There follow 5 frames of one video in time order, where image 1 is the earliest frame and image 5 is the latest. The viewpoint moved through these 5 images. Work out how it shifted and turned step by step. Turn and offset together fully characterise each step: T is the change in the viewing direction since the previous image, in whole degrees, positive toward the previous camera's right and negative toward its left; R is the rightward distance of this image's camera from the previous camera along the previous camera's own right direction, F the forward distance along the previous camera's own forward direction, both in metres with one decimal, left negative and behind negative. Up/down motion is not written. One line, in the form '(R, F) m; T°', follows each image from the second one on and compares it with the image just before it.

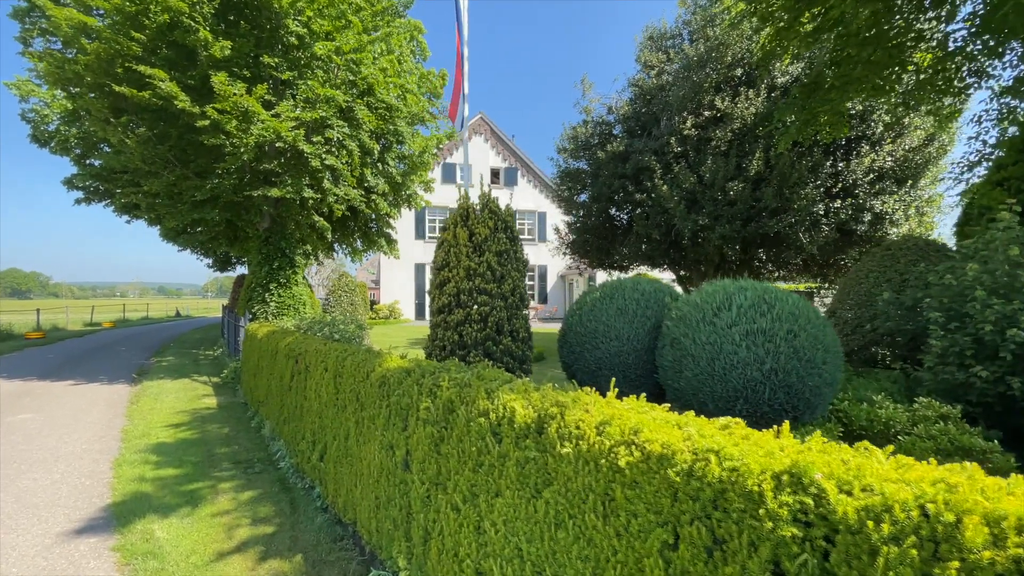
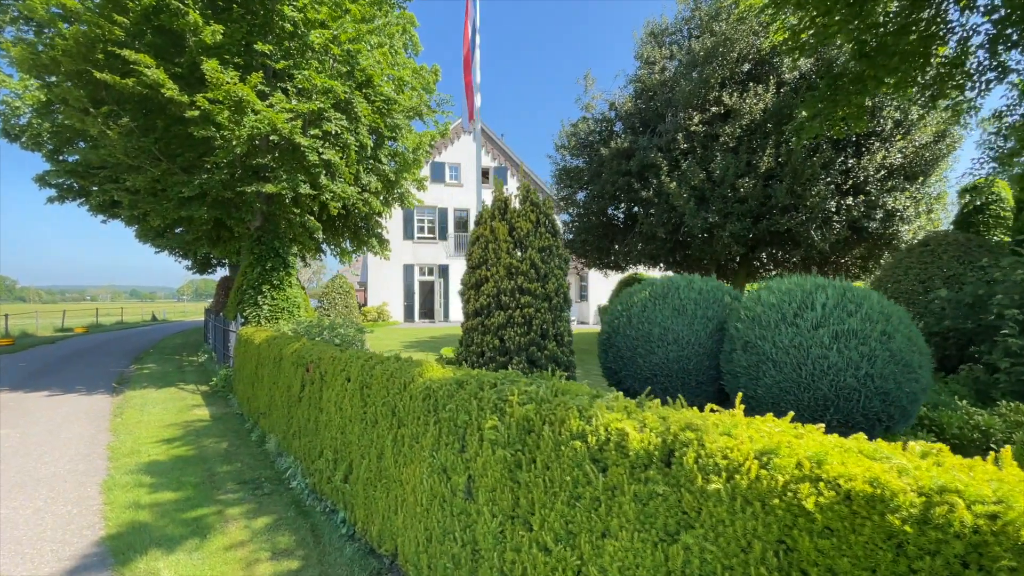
(-0.5, +0.4) m; +2°
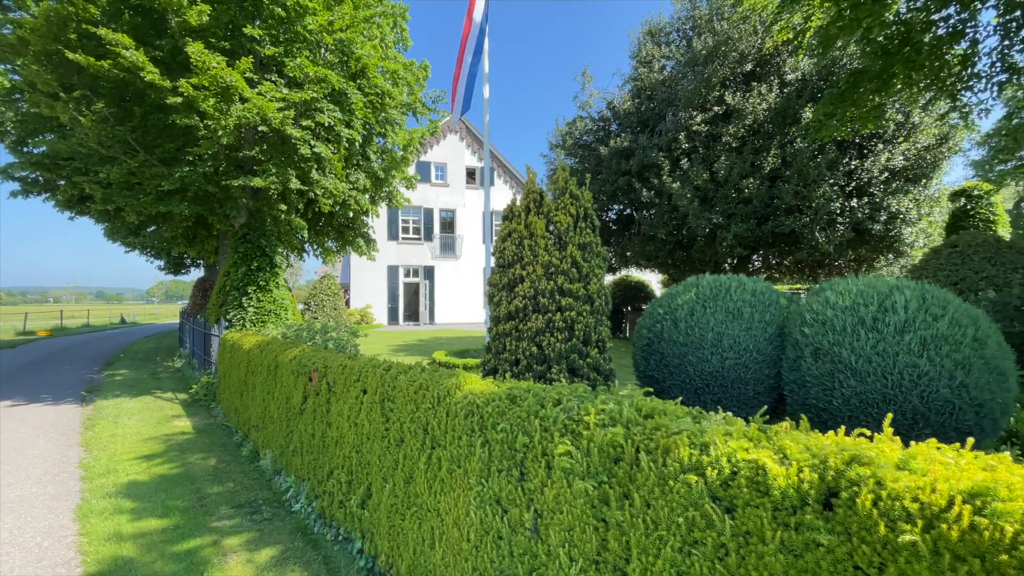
(-0.4, +0.4) m; +2°
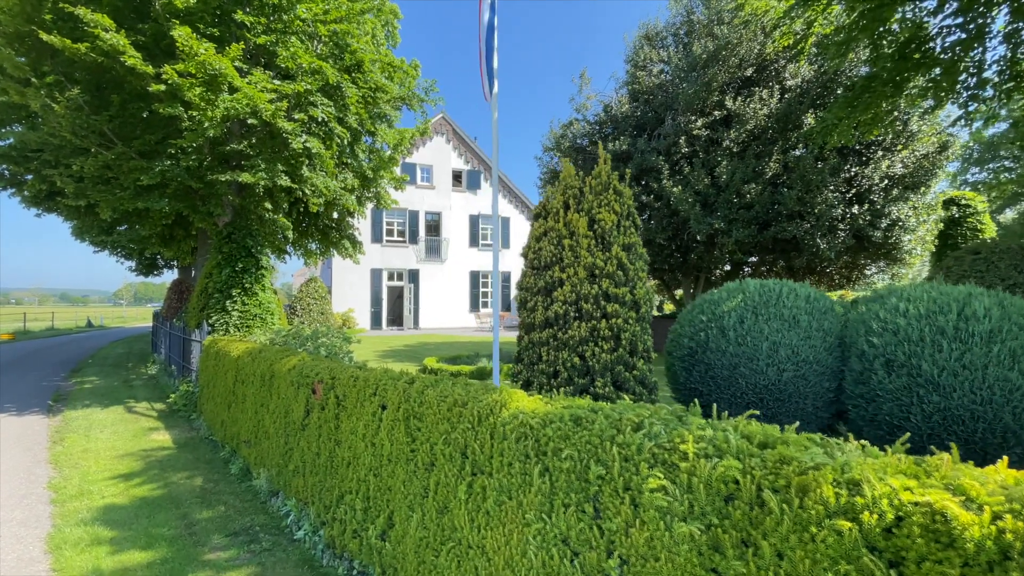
(-0.4, +0.3) m; +2°
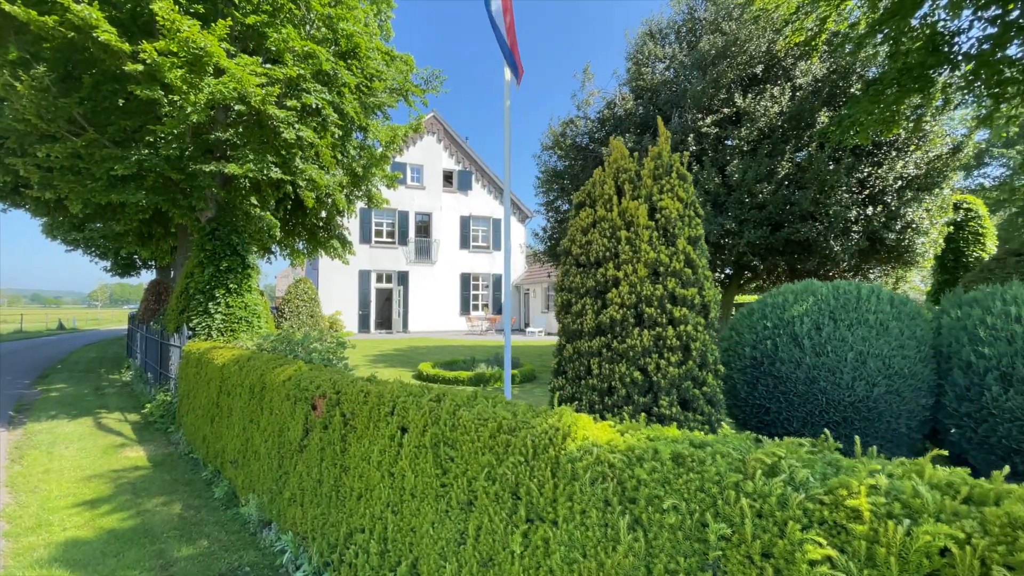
(-0.3, +0.5) m; +2°
